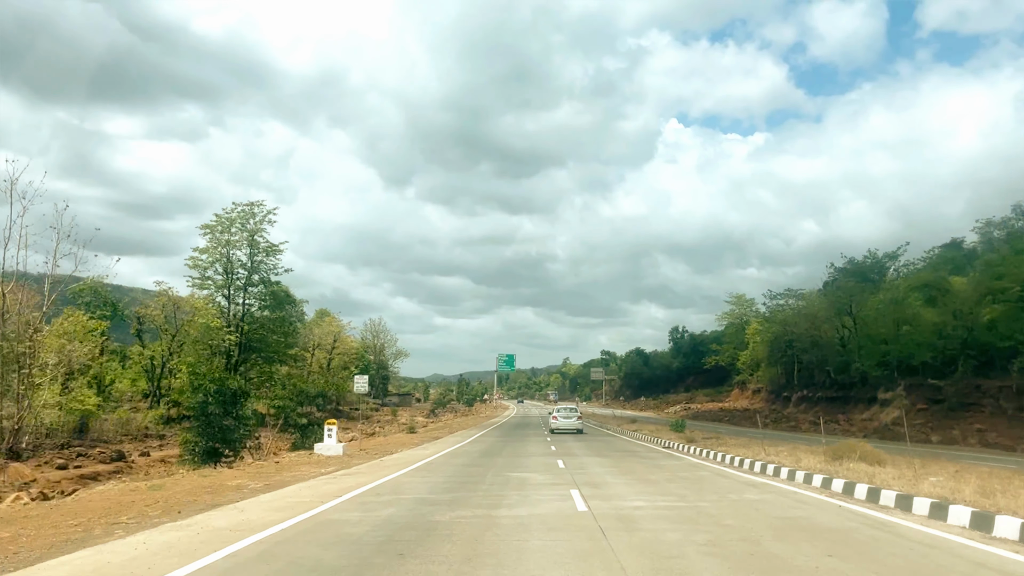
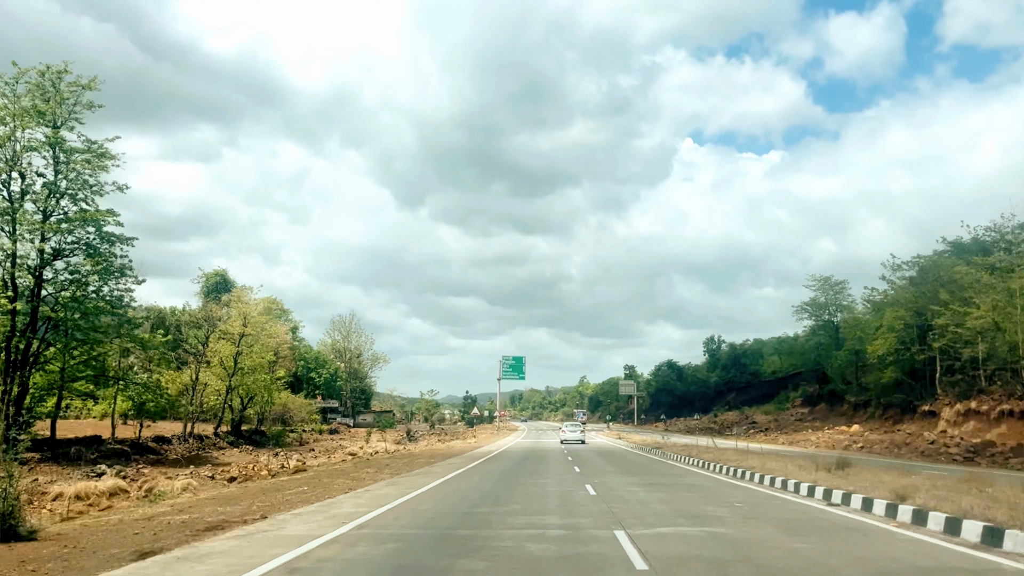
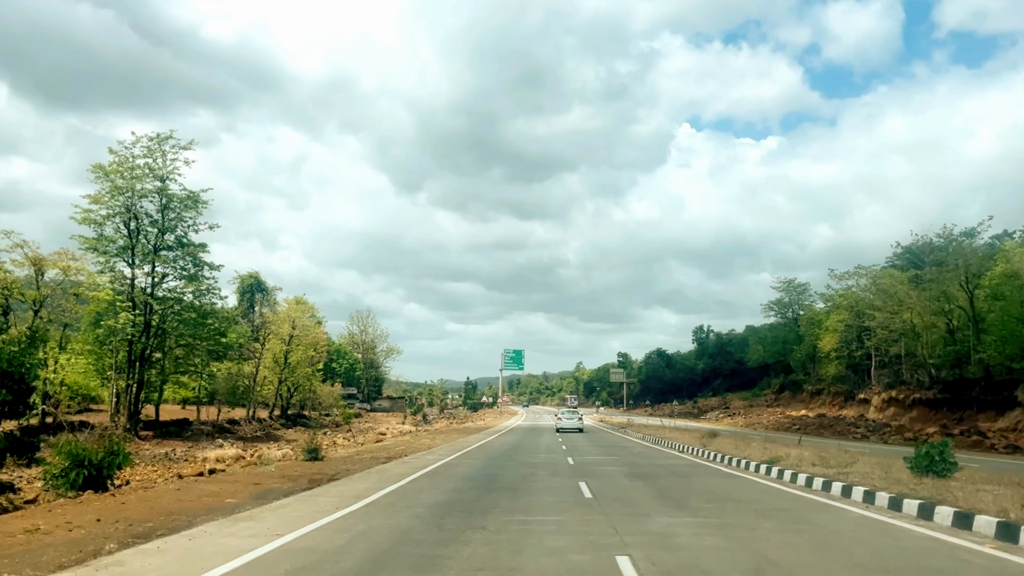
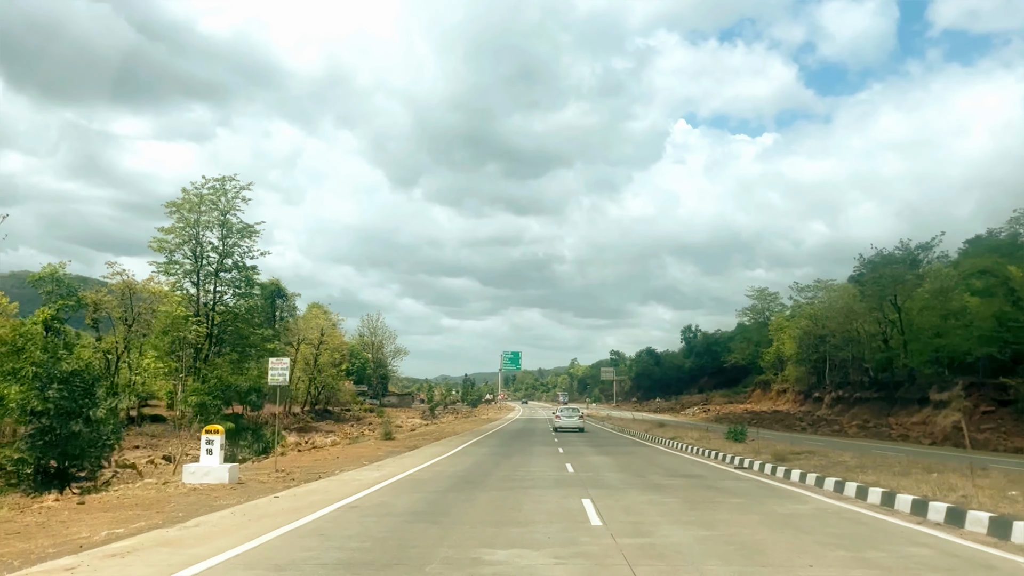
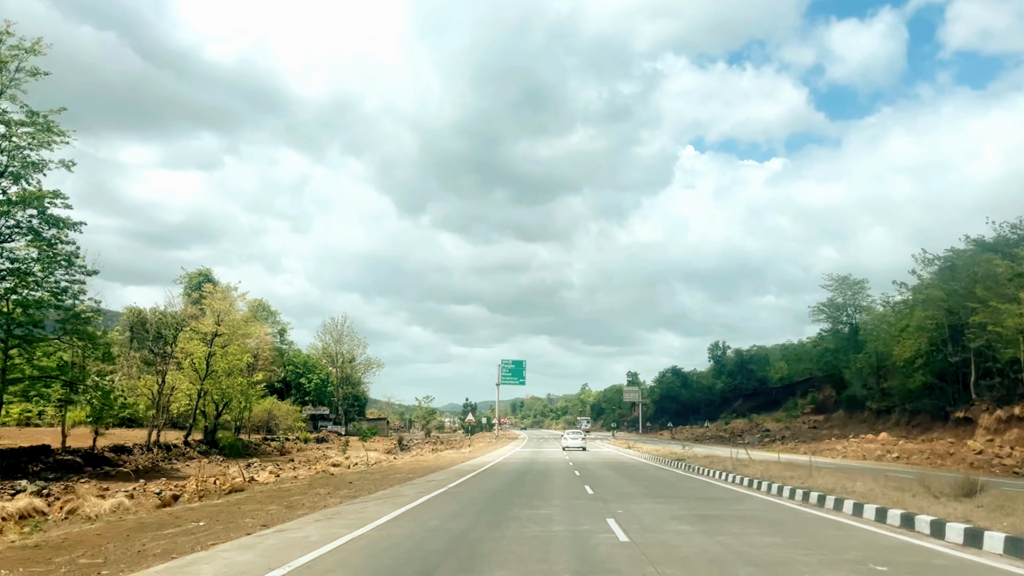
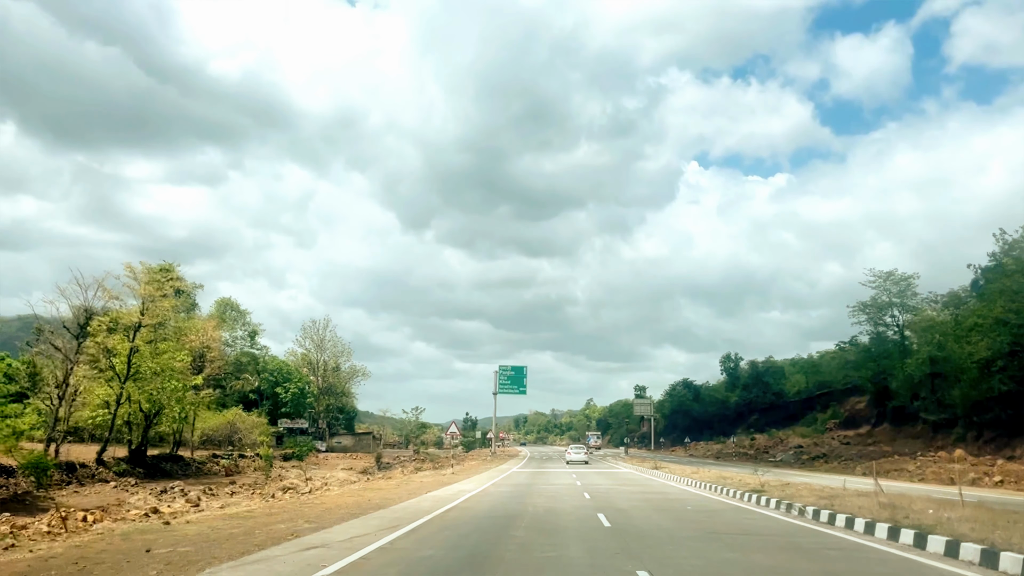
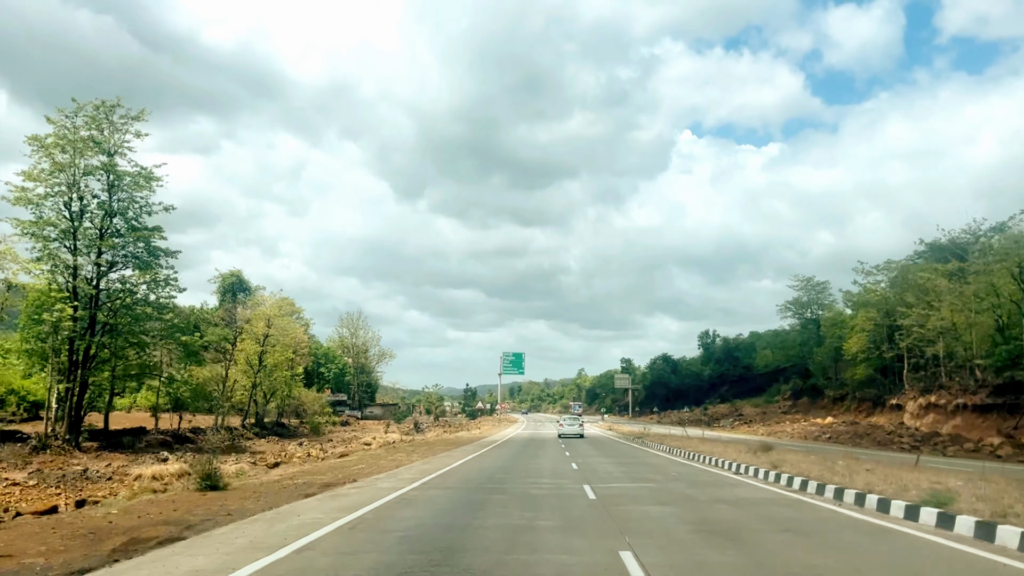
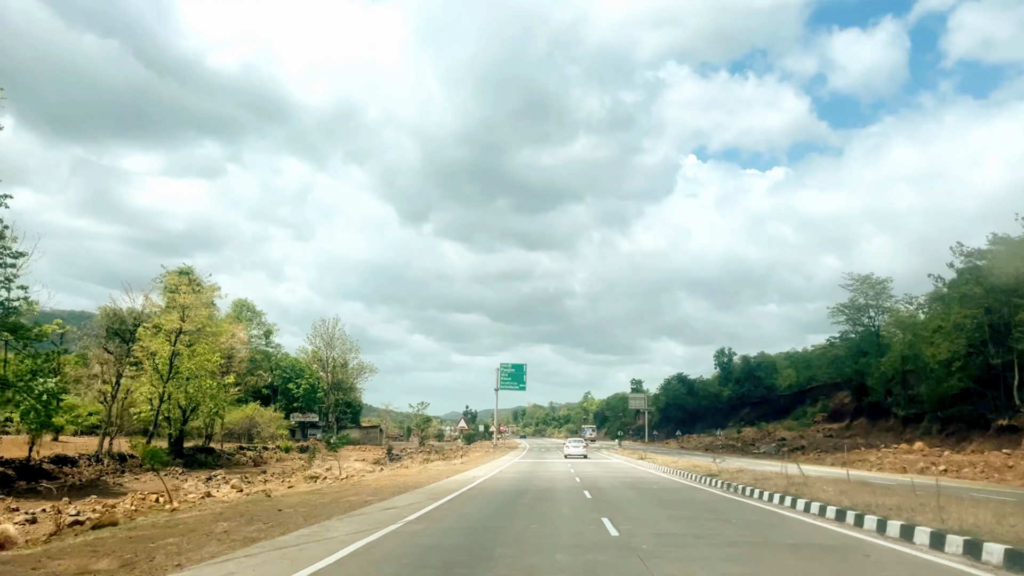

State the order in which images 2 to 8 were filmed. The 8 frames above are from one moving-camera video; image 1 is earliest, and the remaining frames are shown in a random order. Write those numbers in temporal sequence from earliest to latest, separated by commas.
4, 3, 7, 2, 5, 8, 6
